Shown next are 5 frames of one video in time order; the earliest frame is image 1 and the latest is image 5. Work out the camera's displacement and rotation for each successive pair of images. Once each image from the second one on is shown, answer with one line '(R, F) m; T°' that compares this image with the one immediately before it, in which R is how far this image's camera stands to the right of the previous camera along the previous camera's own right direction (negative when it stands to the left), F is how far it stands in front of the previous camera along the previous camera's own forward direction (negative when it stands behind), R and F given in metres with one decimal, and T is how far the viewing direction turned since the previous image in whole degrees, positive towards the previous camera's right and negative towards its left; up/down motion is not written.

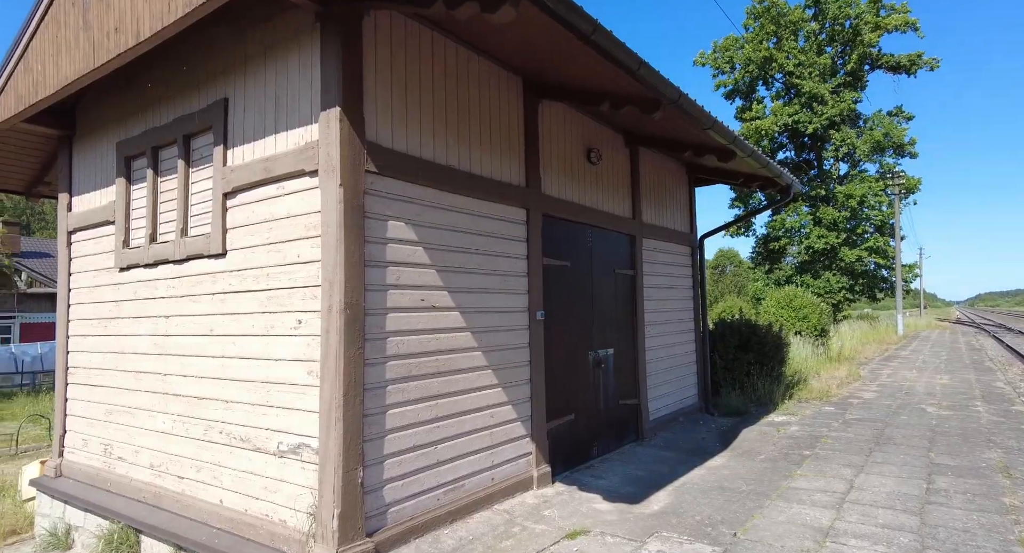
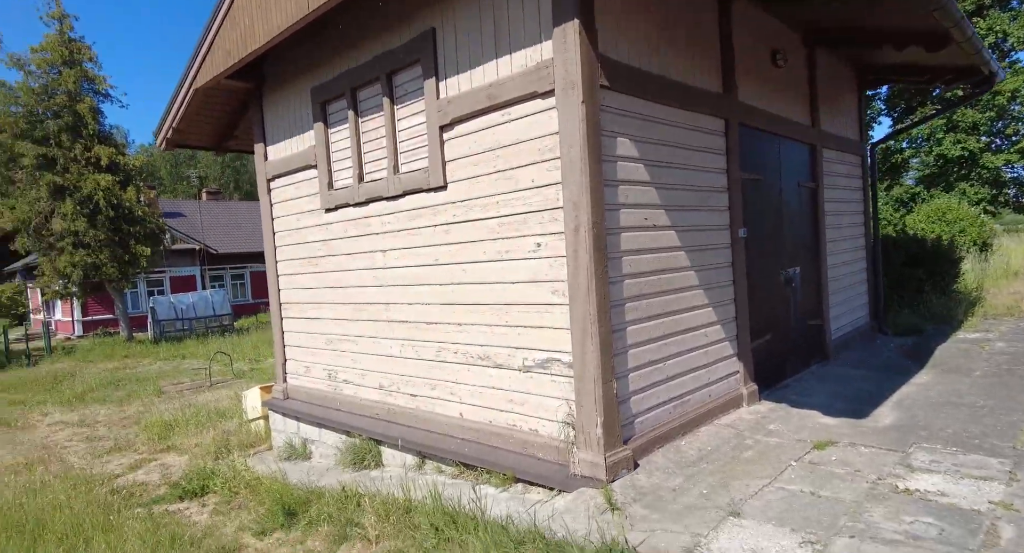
(-0.7, -0.1) m; -9°
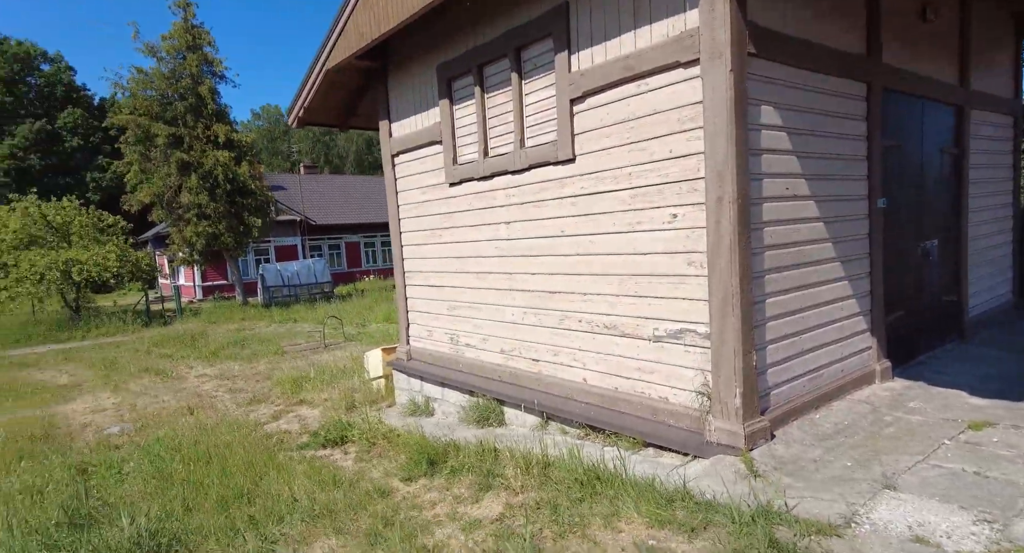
(-0.3, -0.1) m; -8°
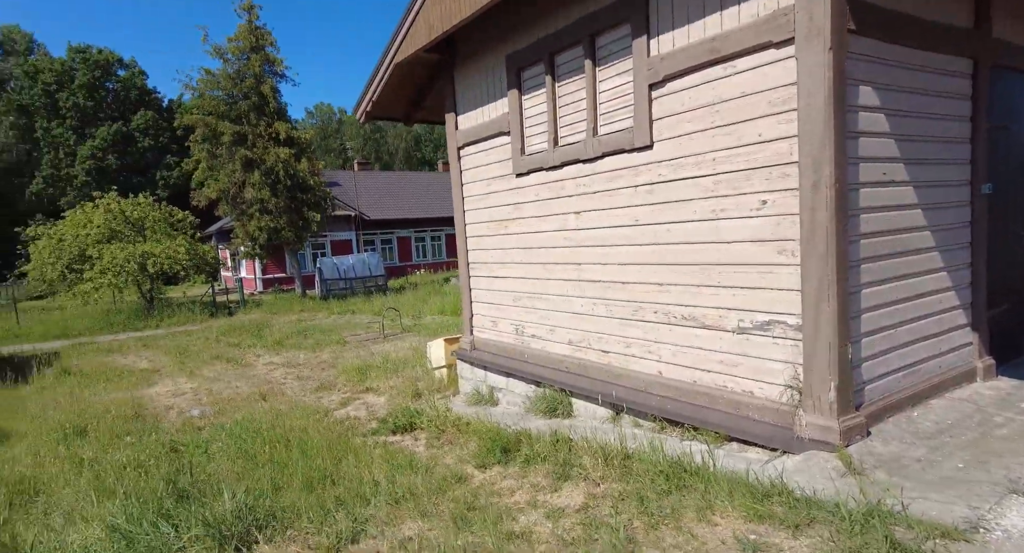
(-0.2, 0.0) m; -4°
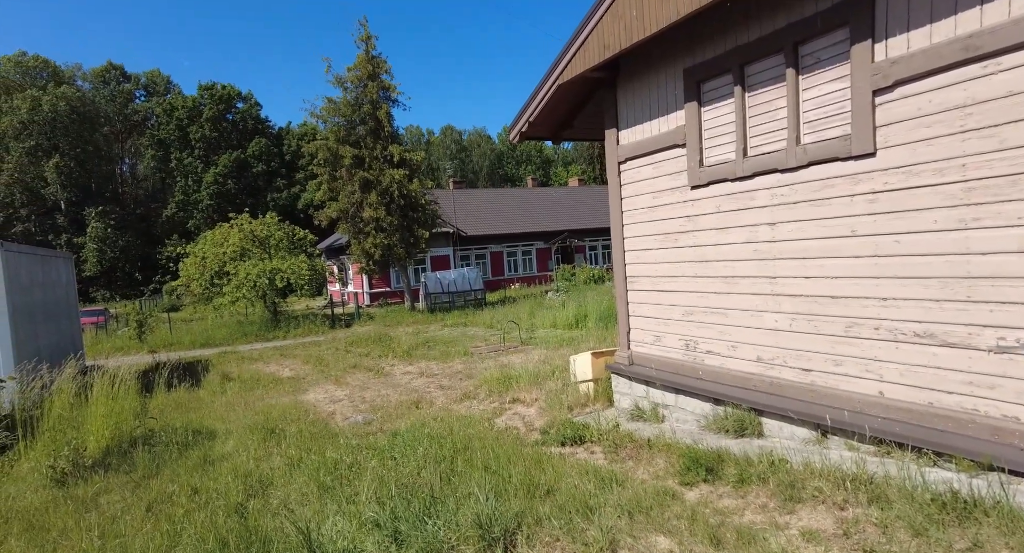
(-0.8, -0.1) m; -8°
